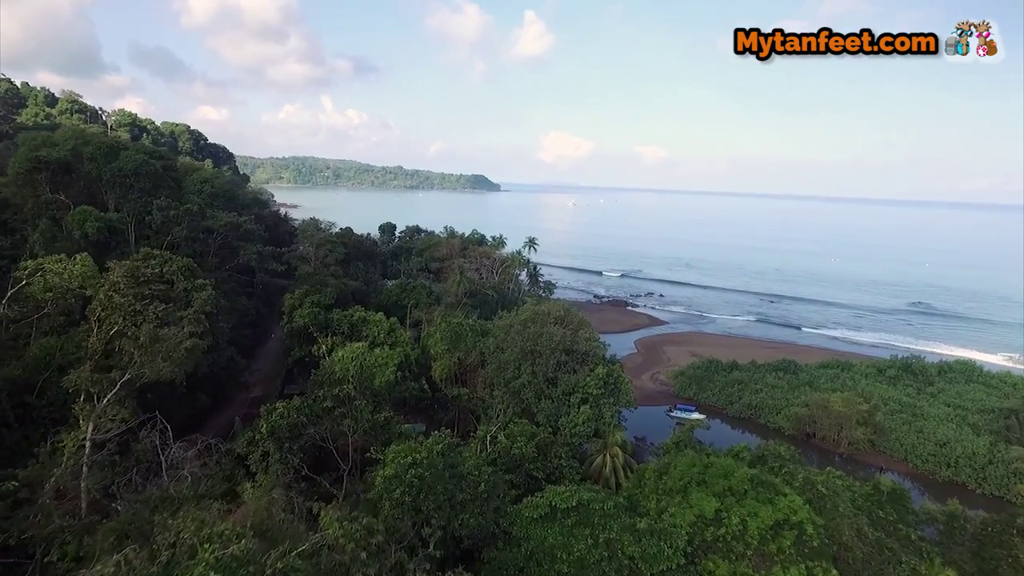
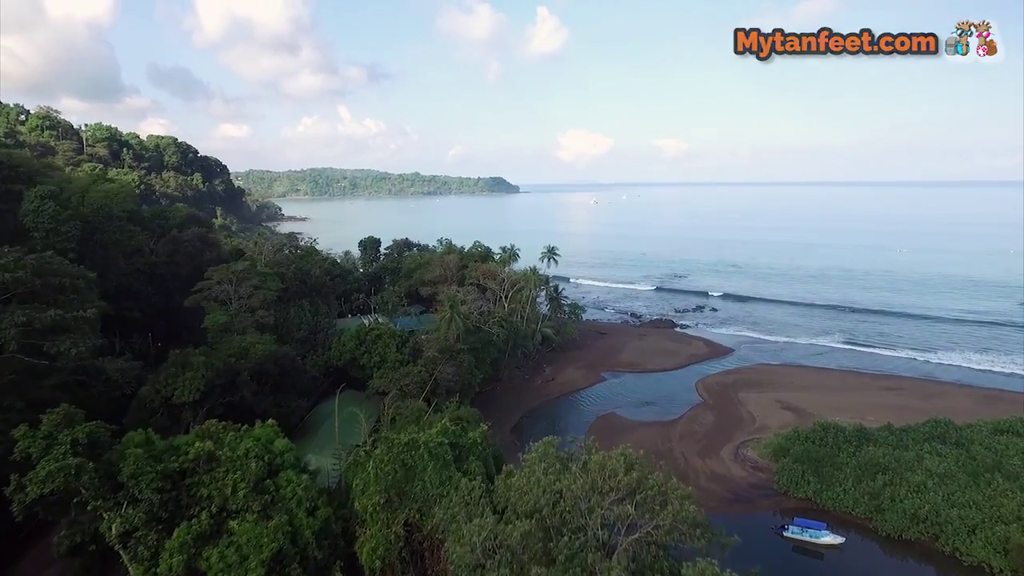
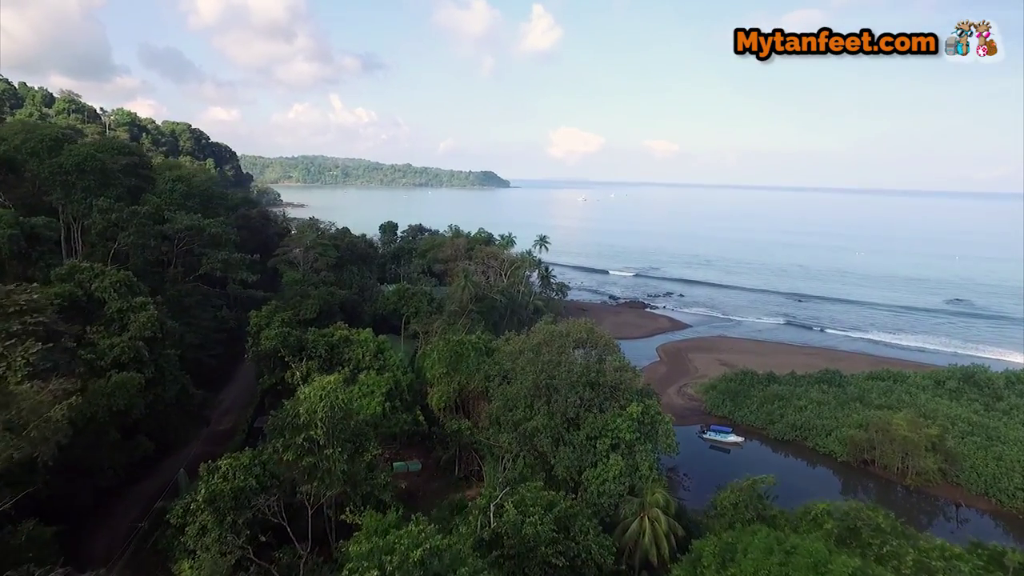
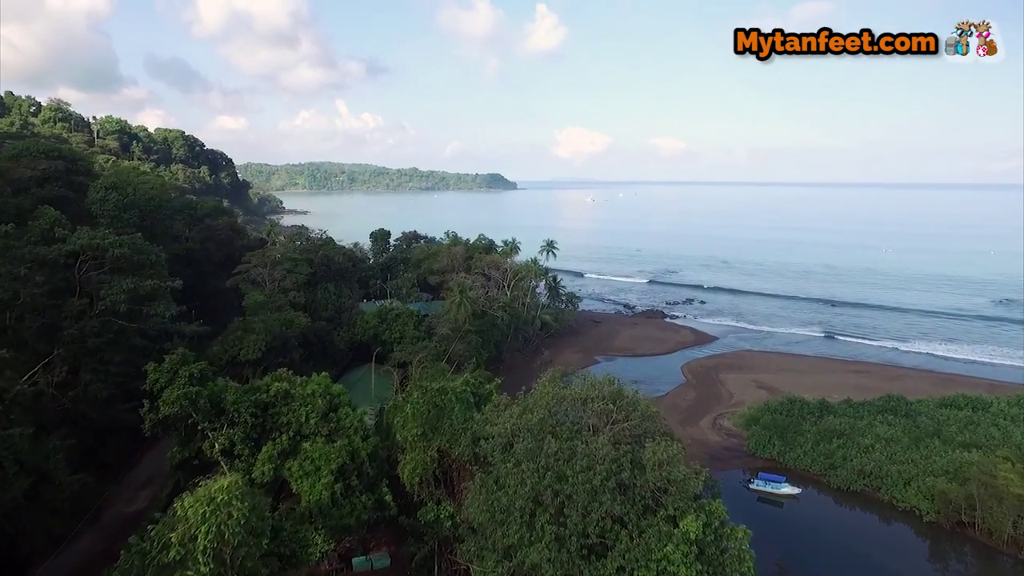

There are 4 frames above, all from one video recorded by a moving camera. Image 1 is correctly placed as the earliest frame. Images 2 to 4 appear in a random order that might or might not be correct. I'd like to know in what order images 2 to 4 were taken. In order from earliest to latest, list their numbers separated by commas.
3, 4, 2
